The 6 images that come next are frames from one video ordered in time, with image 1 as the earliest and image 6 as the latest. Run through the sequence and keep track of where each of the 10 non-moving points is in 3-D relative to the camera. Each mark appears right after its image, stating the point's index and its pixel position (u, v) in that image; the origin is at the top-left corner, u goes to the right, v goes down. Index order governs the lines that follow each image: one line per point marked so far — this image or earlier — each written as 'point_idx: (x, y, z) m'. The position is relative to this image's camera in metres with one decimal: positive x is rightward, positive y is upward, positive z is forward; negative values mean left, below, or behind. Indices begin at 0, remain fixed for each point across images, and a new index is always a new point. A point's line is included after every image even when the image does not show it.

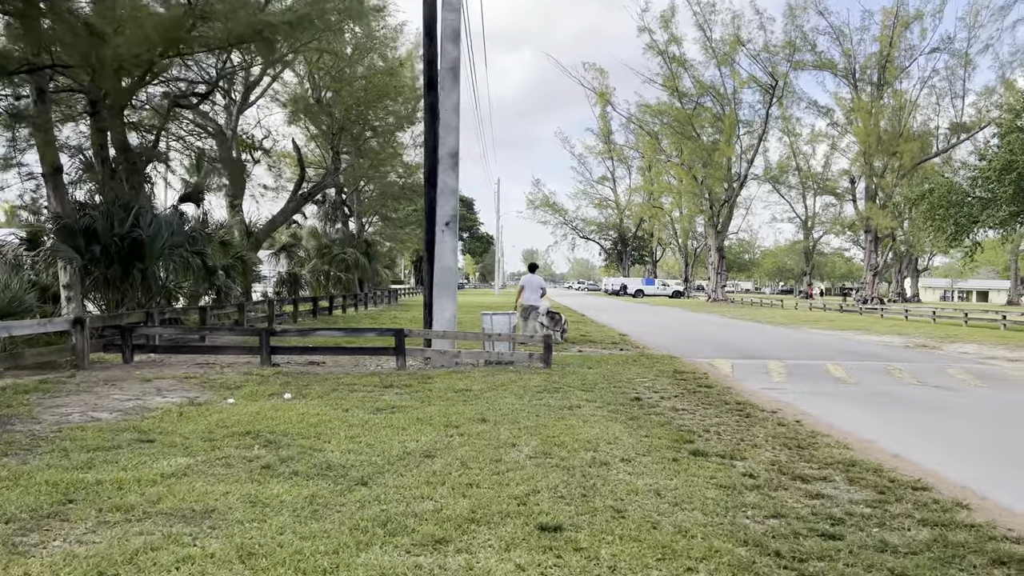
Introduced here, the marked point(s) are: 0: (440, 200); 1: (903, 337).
0: (-0.8, +1.0, +9.5) m
1: (+8.4, -1.0, +17.5) m
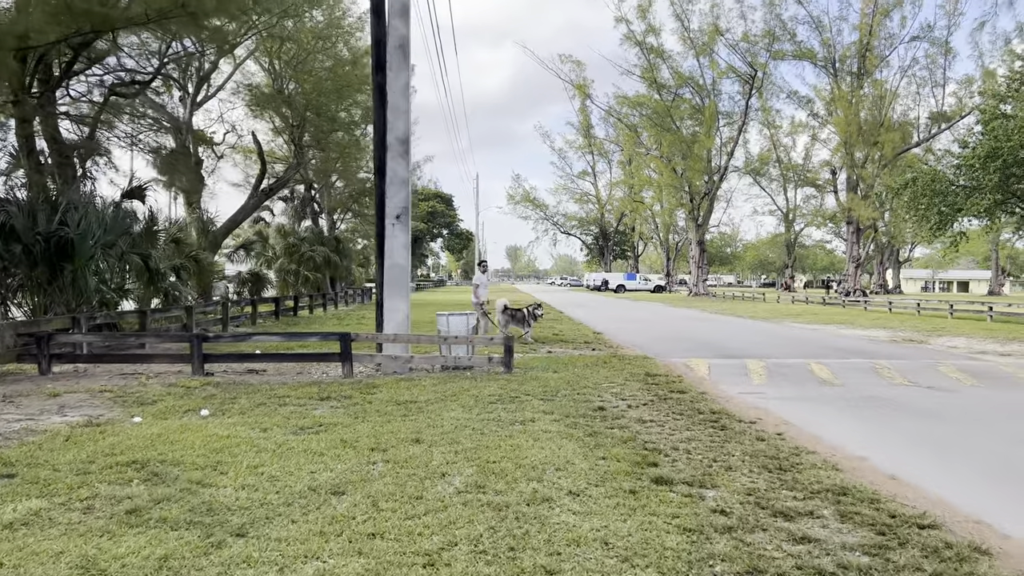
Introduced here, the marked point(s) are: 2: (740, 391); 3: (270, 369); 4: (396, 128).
0: (-1.3, +1.0, +8.7) m
1: (+7.8, -0.9, +16.9) m
2: (+2.1, -1.0, +7.6) m
3: (-2.6, -0.9, +8.8) m
4: (-1.2, +1.7, +8.7) m
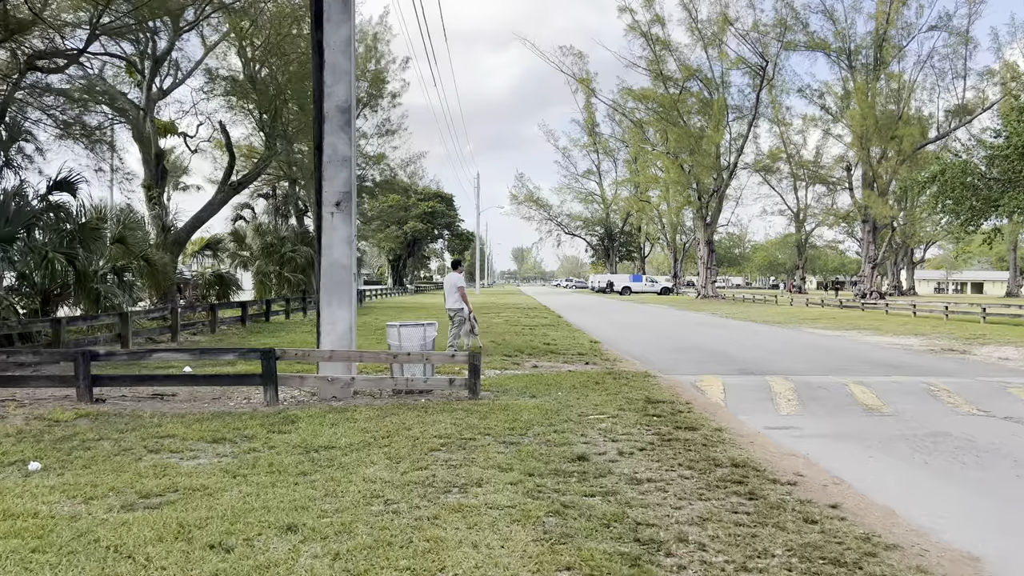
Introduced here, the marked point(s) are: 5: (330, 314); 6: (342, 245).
0: (-1.6, +1.0, +7.1) m
1: (+7.6, -0.9, +15.1) m
2: (+1.8, -1.0, +5.9) m
3: (-2.9, -0.9, +7.1) m
4: (-1.5, +1.7, +7.1) m
5: (-1.6, -0.2, +7.1) m
6: (-1.5, +0.4, +7.1) m
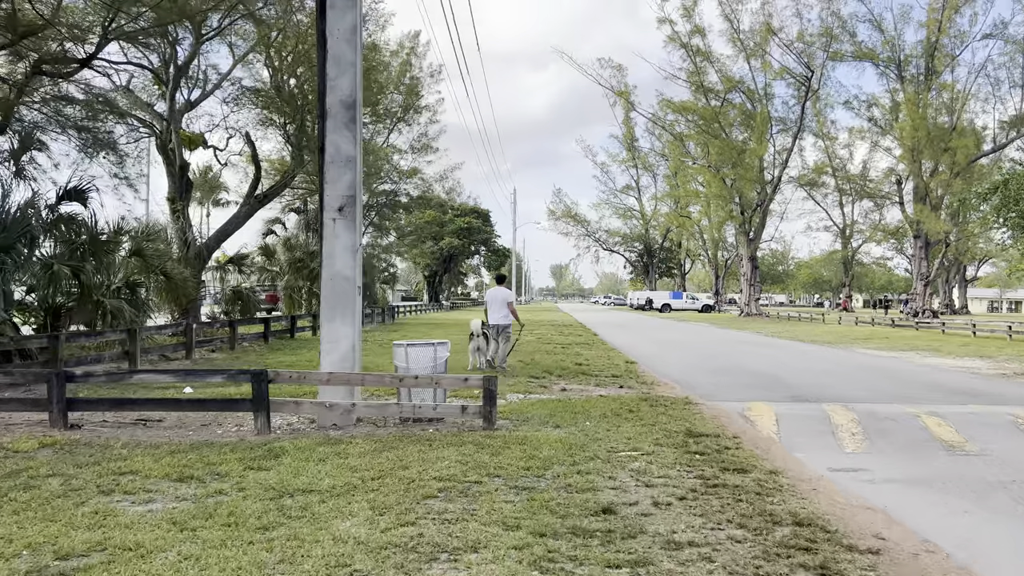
0: (-1.4, +0.9, +6.3) m
1: (+8.1, -1.2, +13.9) m
2: (+1.9, -1.1, +5.0) m
3: (-2.7, -1.1, +6.5) m
4: (-1.3, +1.6, +6.4) m
5: (-1.4, -0.3, +6.3) m
6: (-1.3, +0.3, +6.4) m
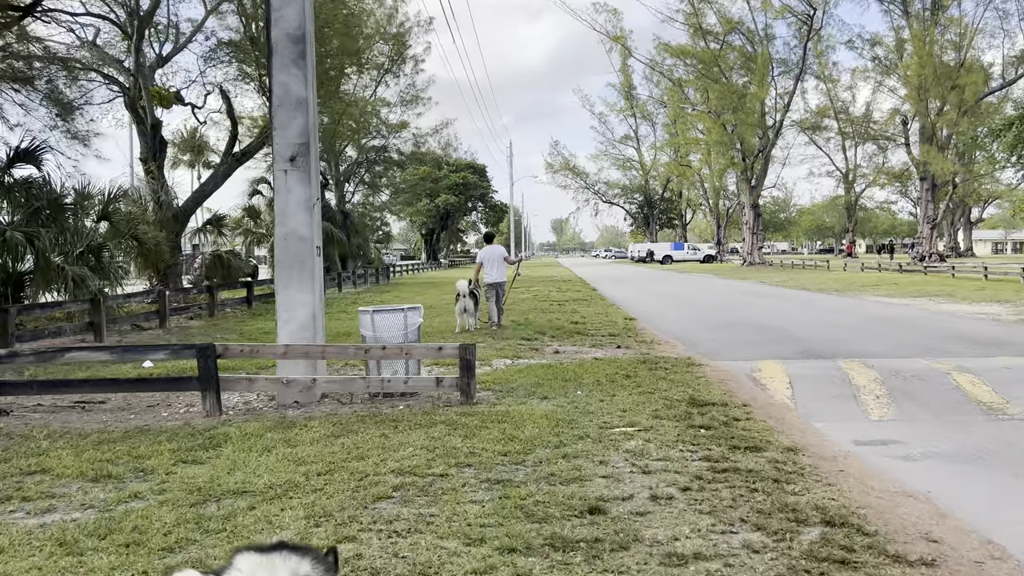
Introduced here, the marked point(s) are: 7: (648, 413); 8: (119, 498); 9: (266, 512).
0: (-1.6, +1.2, +5.6) m
1: (+8.0, -0.3, +13.2) m
2: (+1.8, -0.8, +4.3) m
3: (-2.8, -0.8, +5.8) m
4: (-1.5, +1.8, +5.6) m
5: (-1.5, -0.1, +5.6) m
6: (-1.5, +0.5, +5.6) m
7: (+0.8, -0.7, +4.9) m
8: (-1.7, -0.9, +3.5) m
9: (-1.0, -0.9, +3.2) m
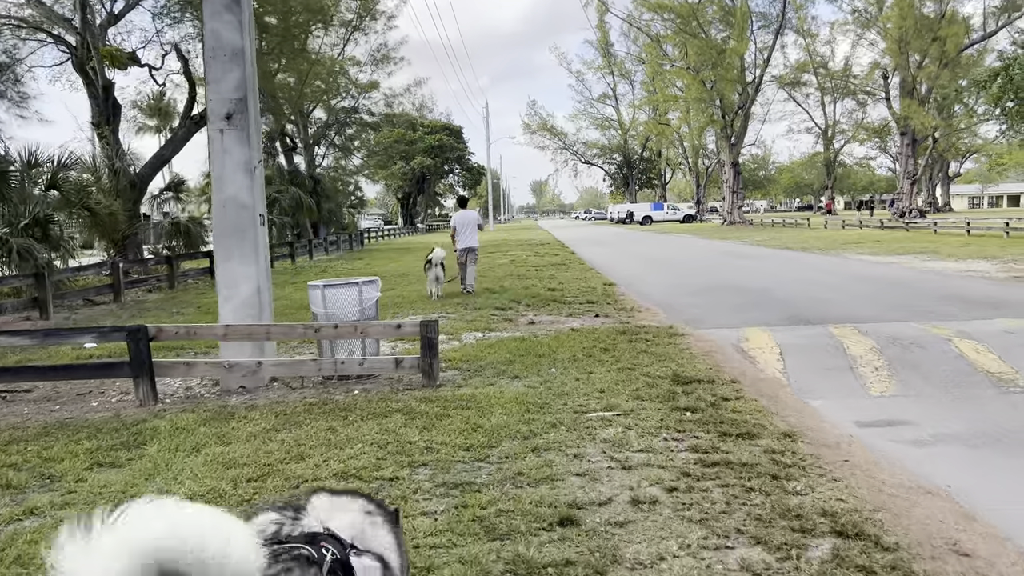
0: (-1.8, +1.3, +5.0) m
1: (+7.6, +0.4, +12.9) m
2: (+1.6, -0.6, +3.9) m
3: (-3.0, -0.7, +5.3) m
4: (-1.8, +2.0, +4.9) m
5: (-1.8, +0.1, +5.1) m
6: (-1.7, +0.7, +5.1) m
7: (+0.6, -0.6, +4.4) m
8: (-1.8, -0.8, +3.0) m
9: (-1.1, -0.8, +2.7) m
